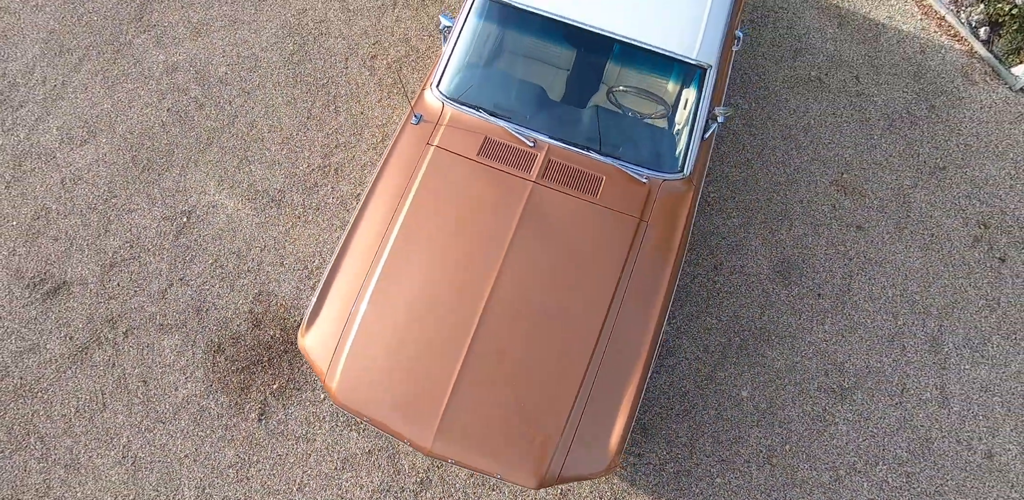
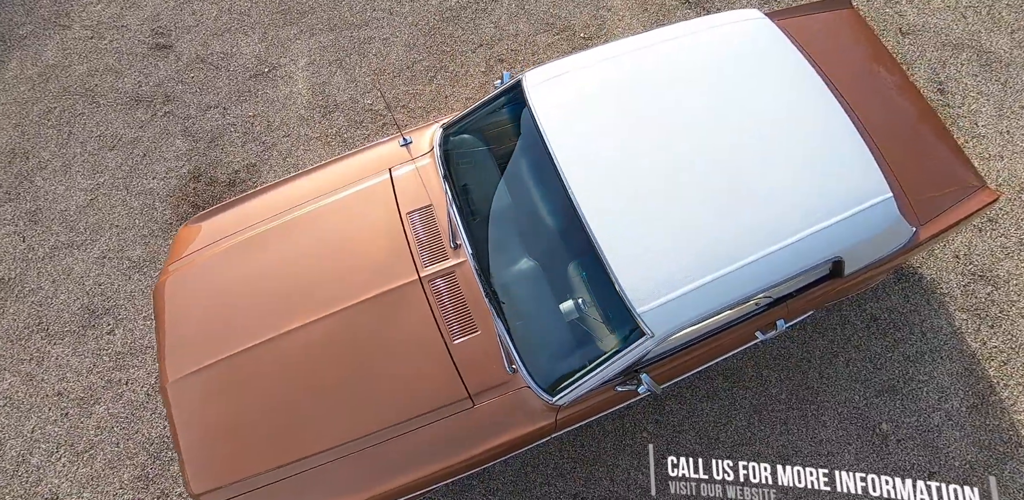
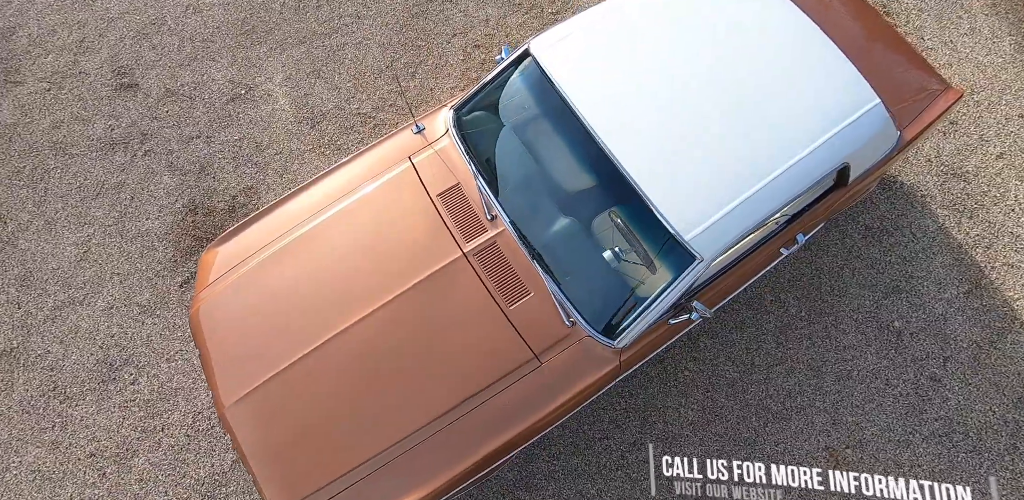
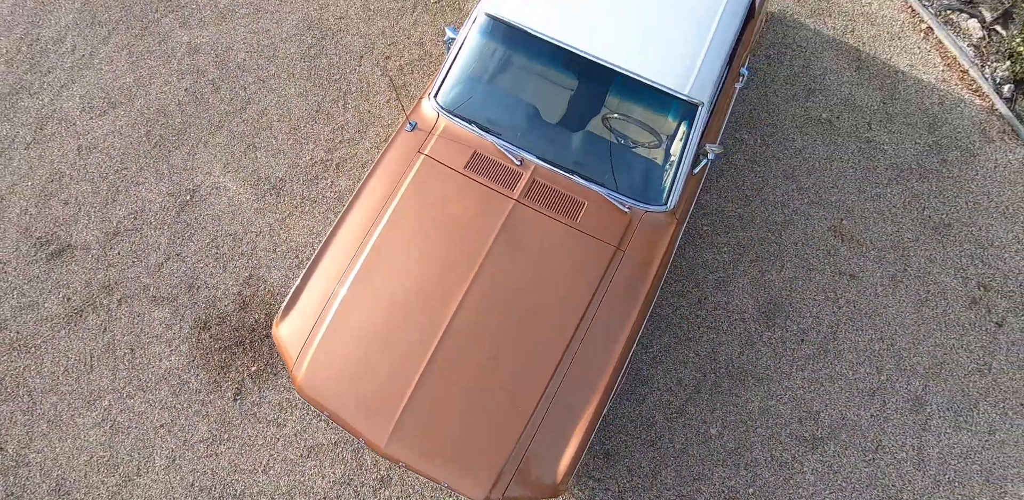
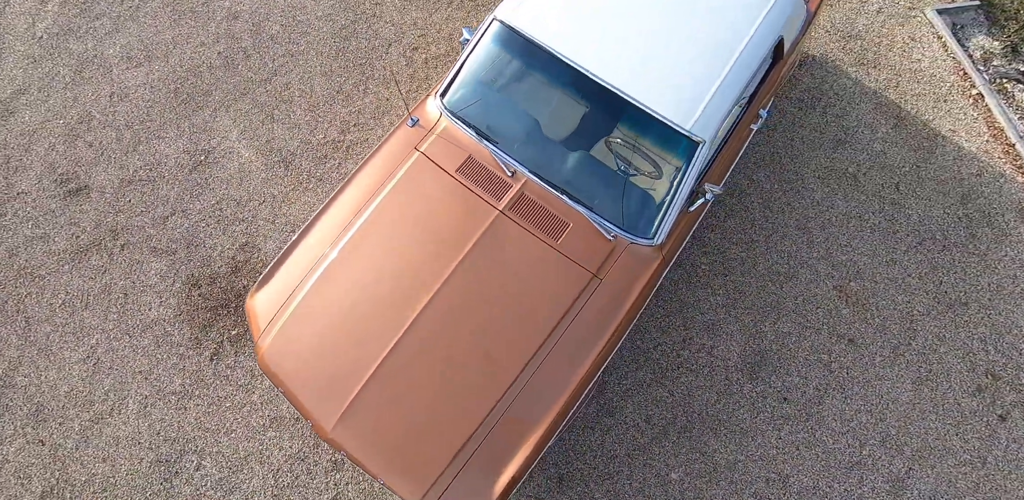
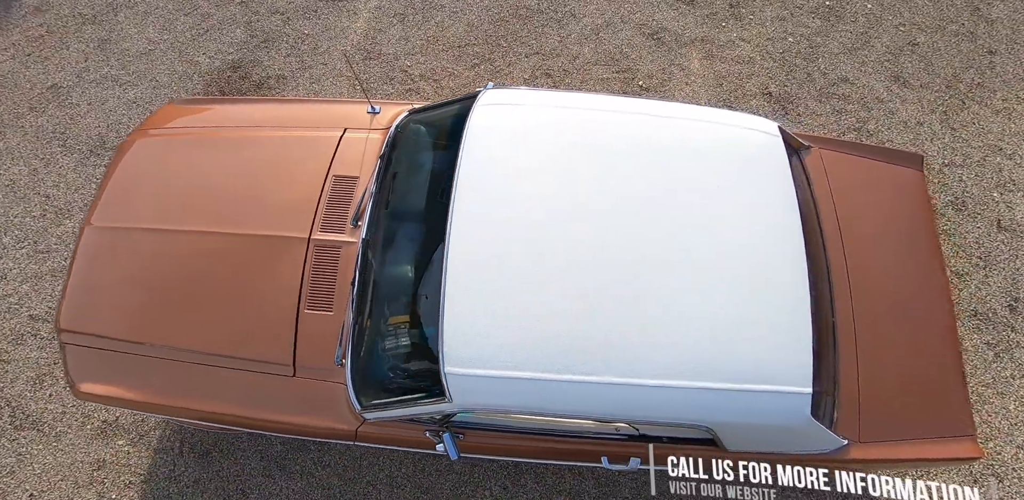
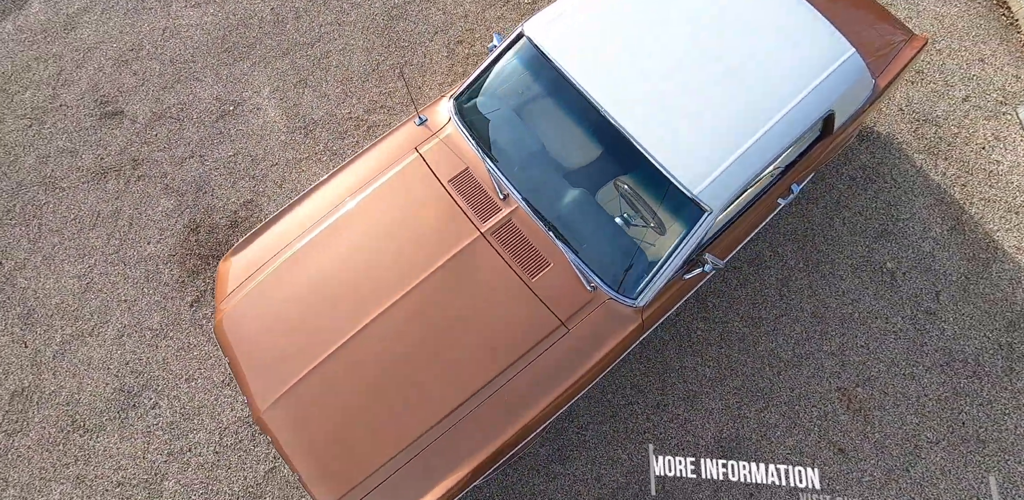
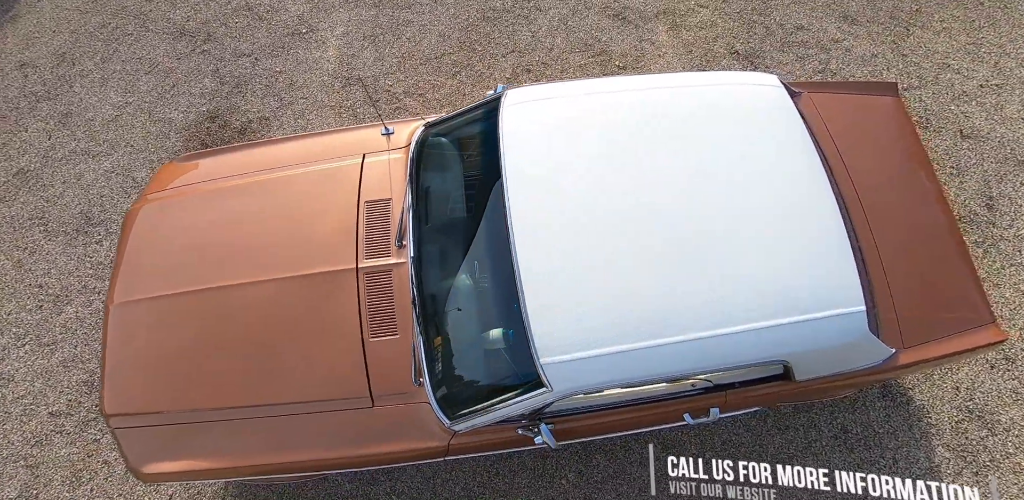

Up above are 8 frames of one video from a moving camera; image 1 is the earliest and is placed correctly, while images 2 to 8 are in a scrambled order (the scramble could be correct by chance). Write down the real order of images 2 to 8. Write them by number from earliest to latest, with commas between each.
4, 5, 7, 3, 2, 8, 6
